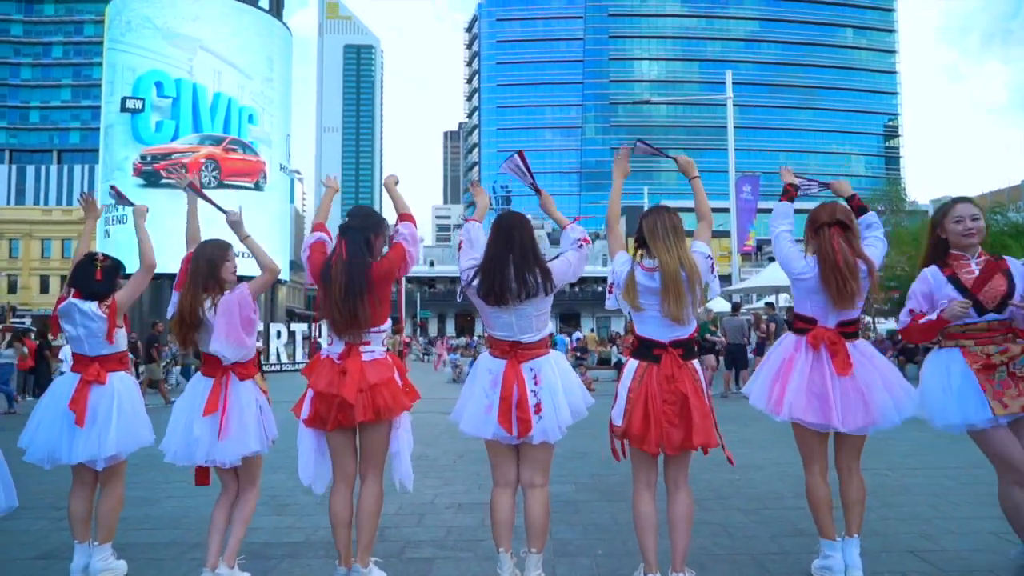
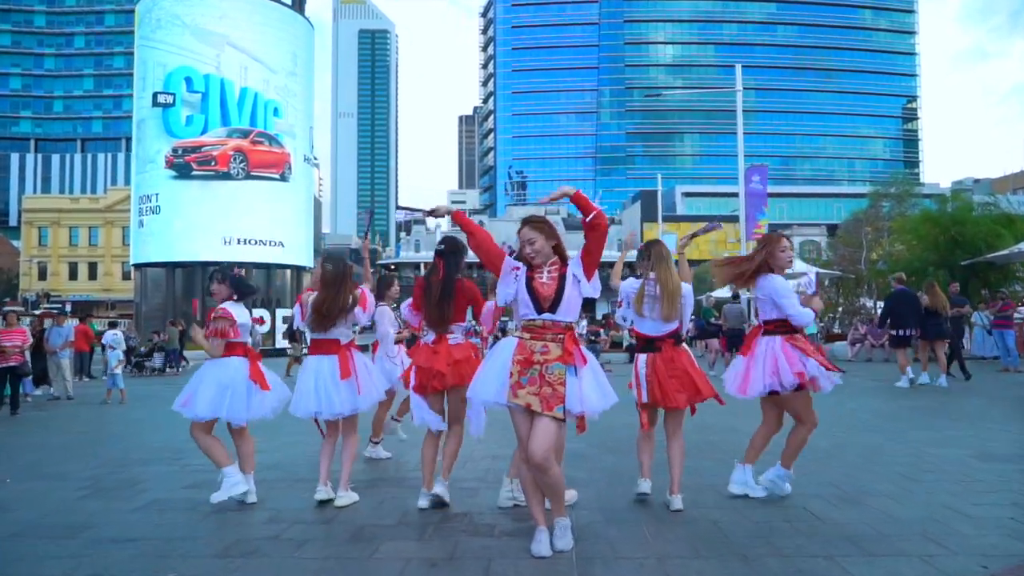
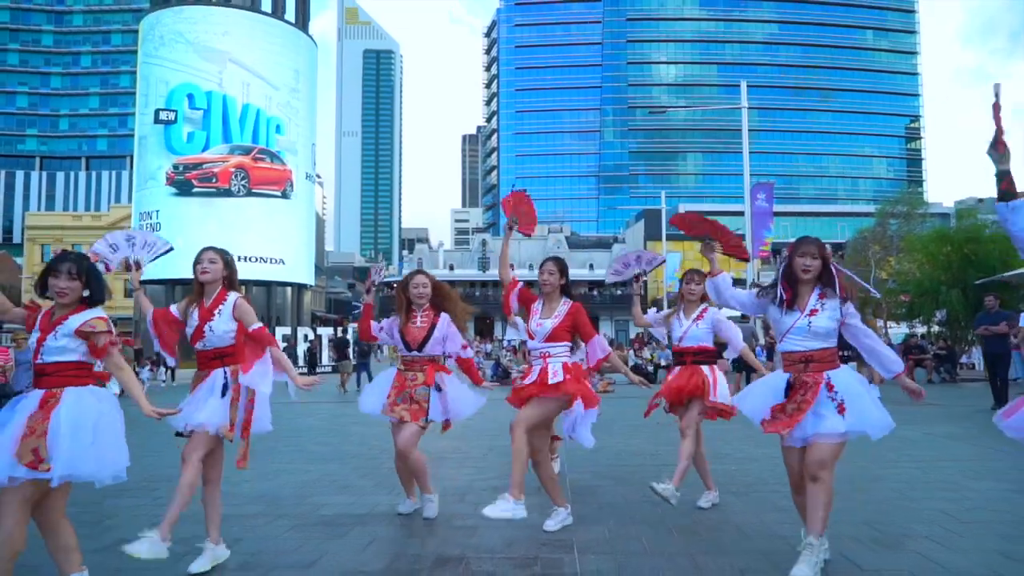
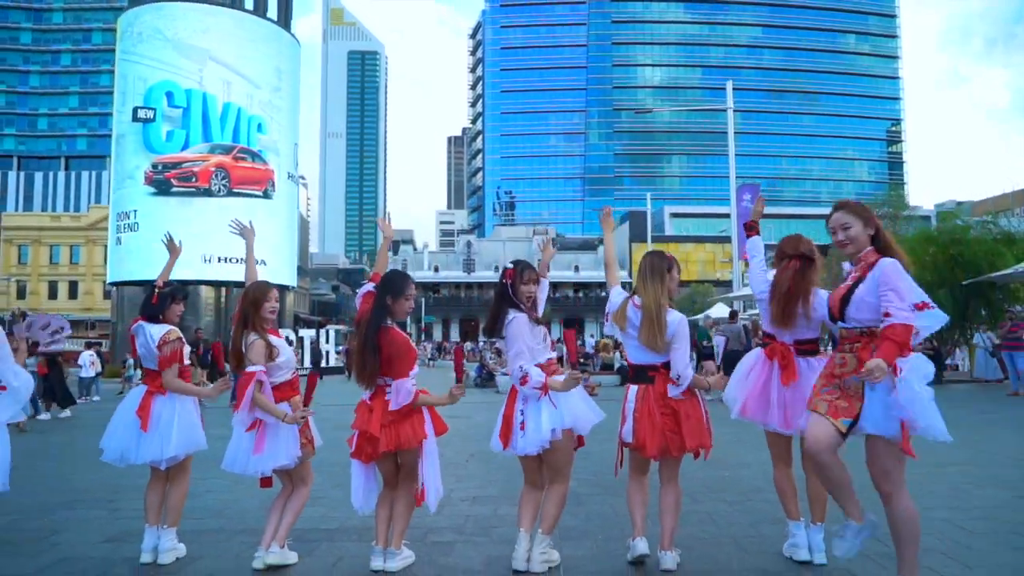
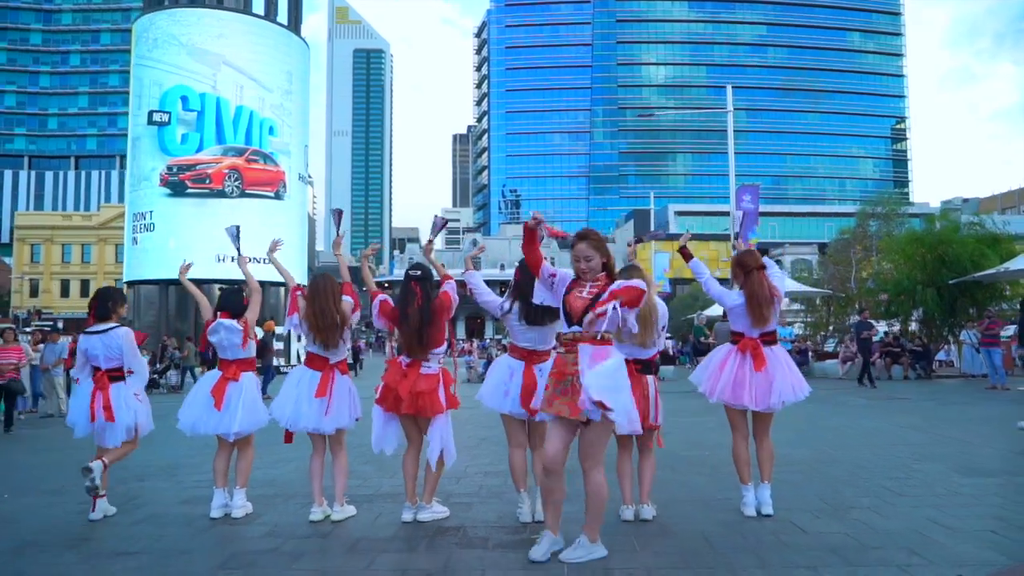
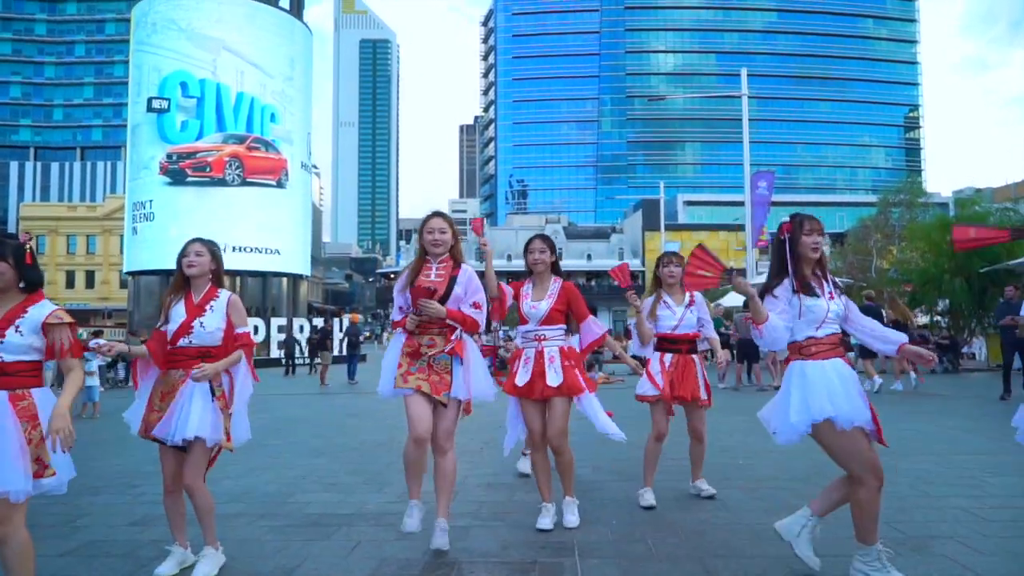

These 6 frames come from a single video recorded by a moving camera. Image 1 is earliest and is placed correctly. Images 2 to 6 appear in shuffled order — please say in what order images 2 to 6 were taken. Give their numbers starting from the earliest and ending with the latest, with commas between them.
4, 5, 2, 6, 3
